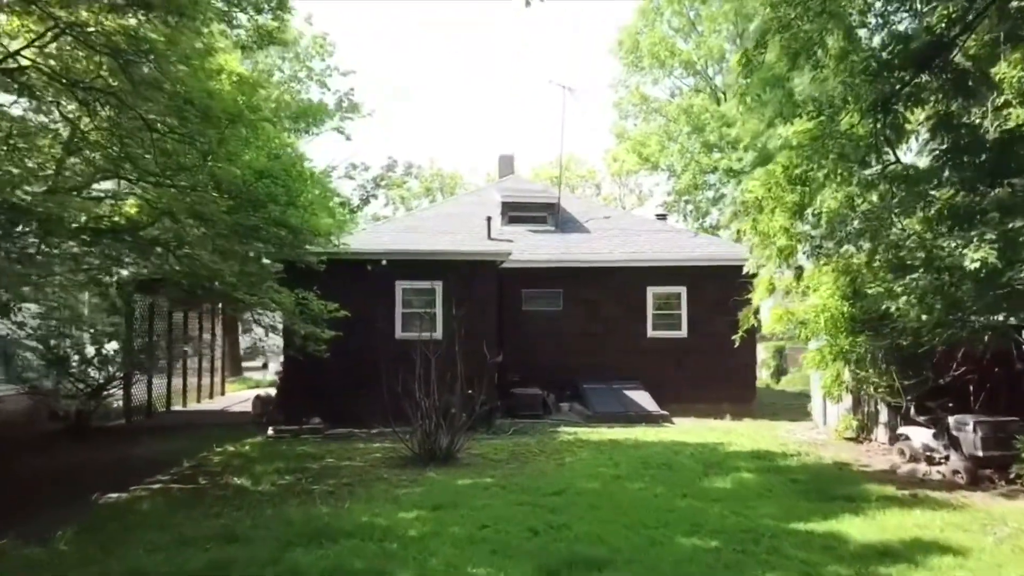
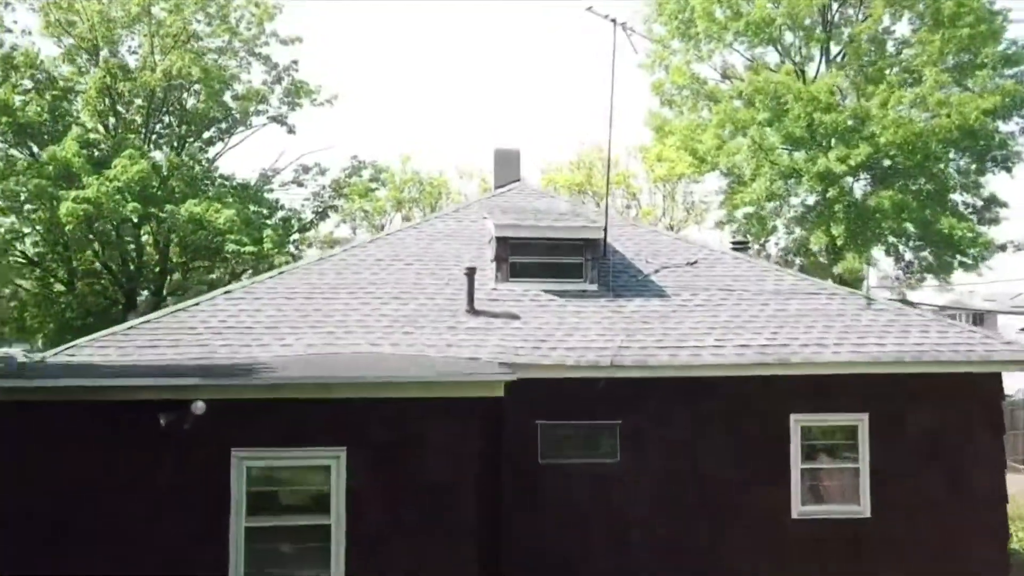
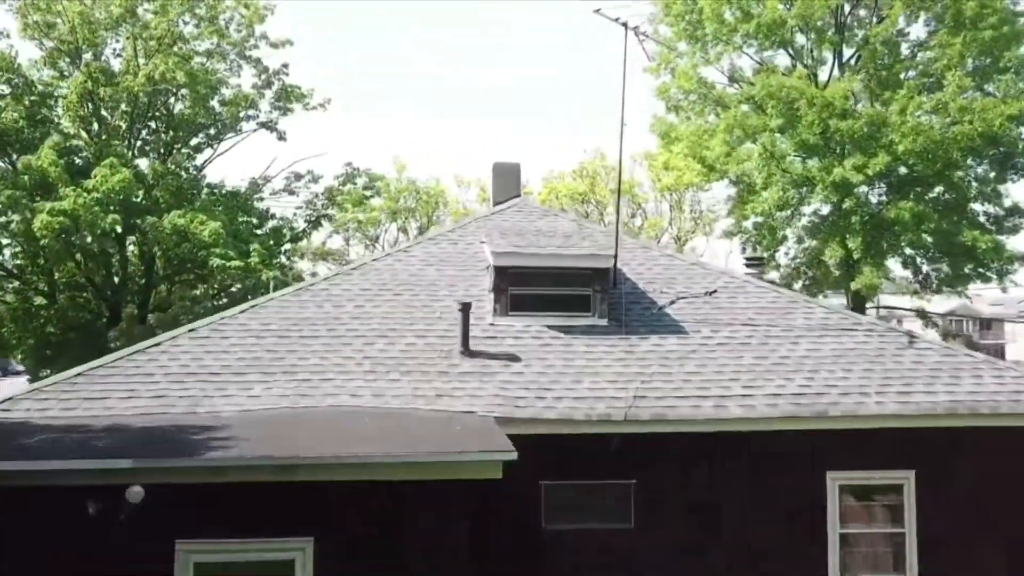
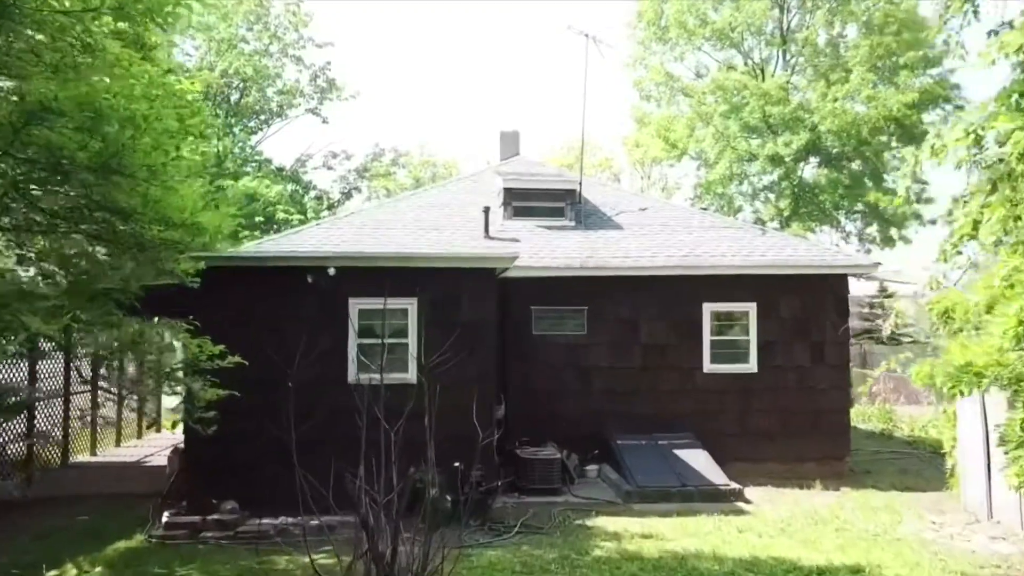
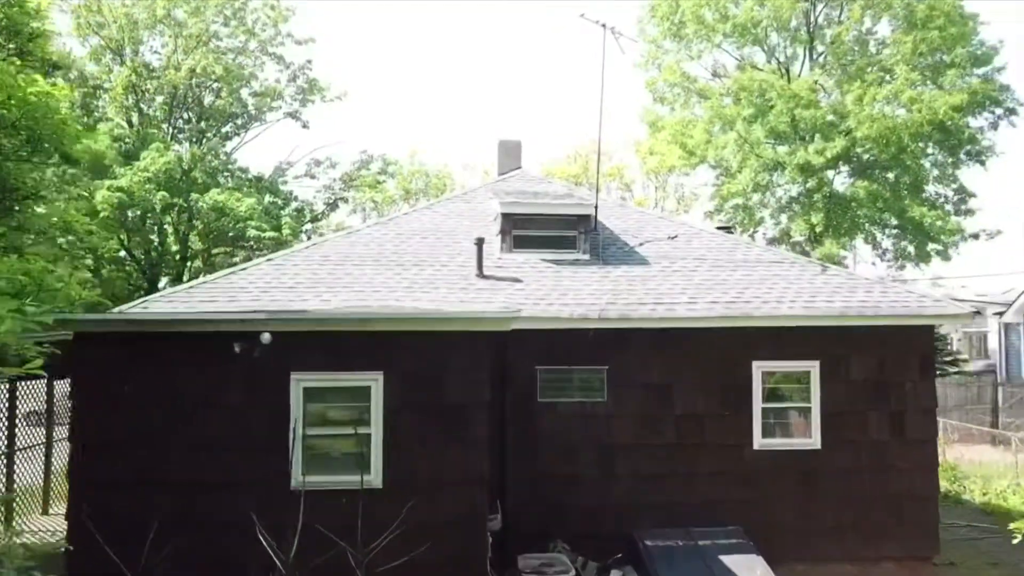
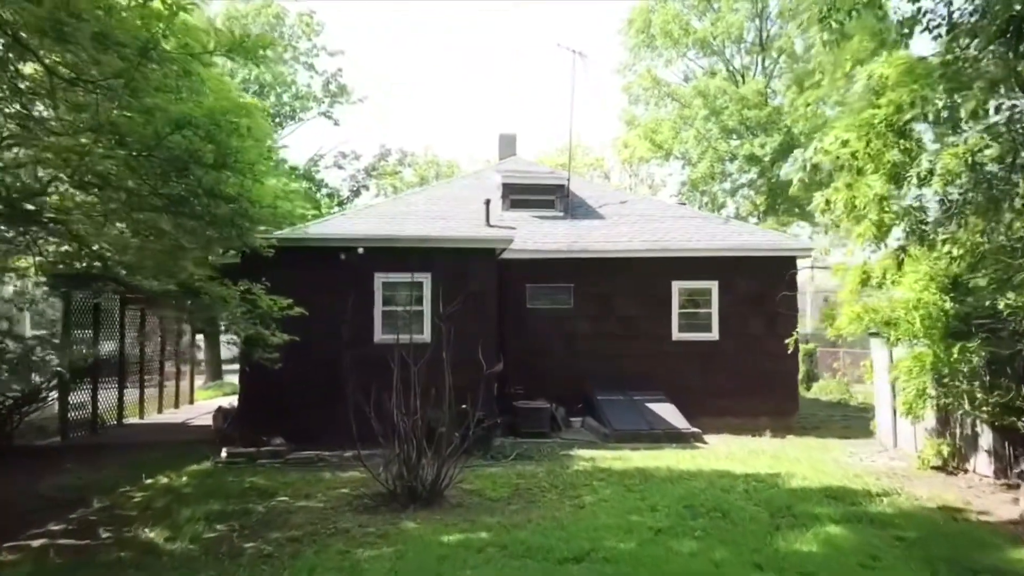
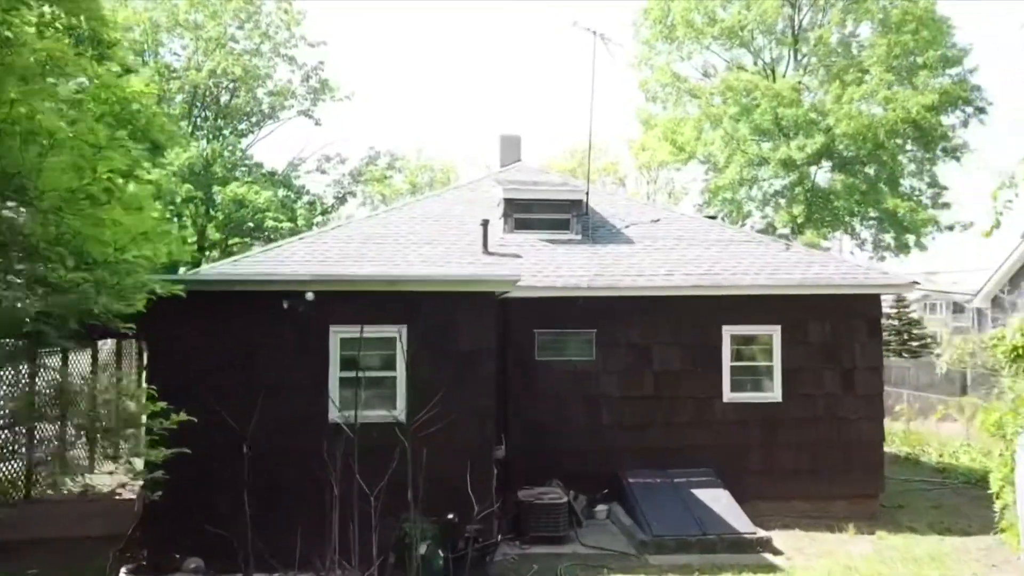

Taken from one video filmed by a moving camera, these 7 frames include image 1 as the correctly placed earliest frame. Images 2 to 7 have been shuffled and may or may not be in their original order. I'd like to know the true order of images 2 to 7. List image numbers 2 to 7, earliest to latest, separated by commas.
6, 4, 7, 5, 2, 3
